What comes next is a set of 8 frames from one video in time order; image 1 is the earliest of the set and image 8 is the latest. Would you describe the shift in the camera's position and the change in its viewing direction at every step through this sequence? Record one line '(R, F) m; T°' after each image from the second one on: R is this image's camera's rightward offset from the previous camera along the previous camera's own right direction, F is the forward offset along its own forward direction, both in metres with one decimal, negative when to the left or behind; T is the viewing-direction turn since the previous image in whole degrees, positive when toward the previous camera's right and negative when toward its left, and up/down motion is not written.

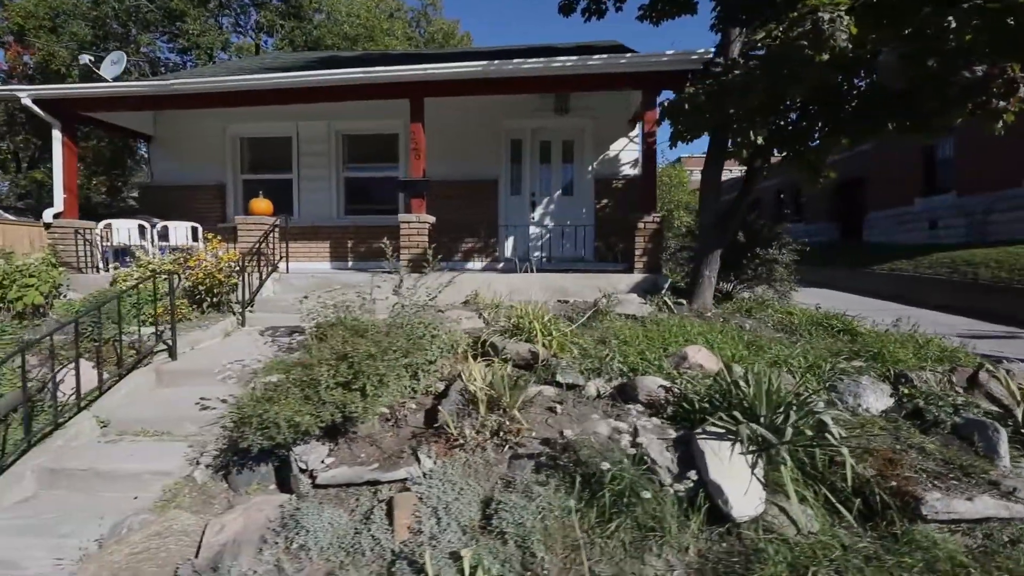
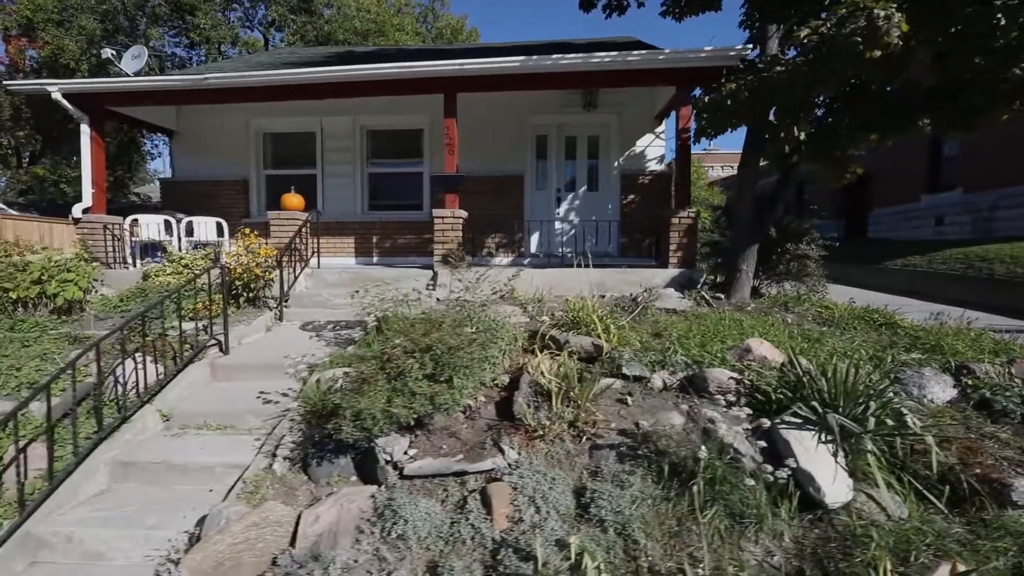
(-0.8, 0.0) m; 0°
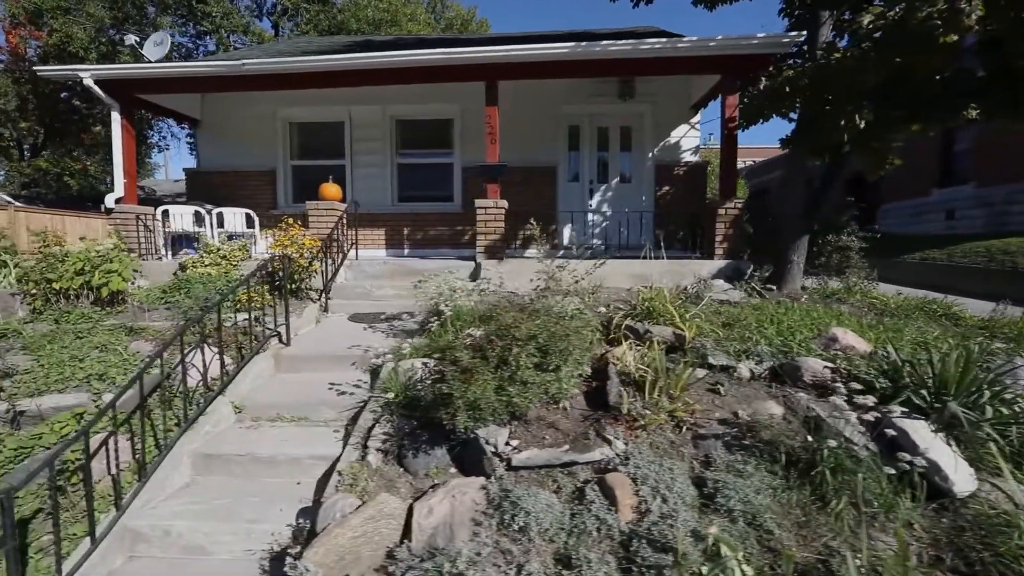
(-1.0, +0.1) m; 0°
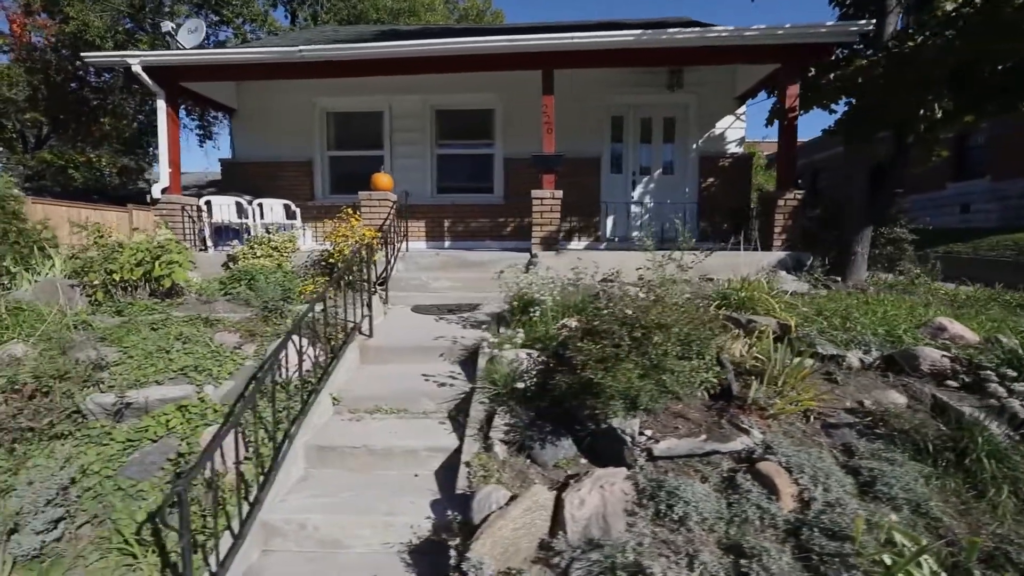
(-1.2, +0.1) m; +1°
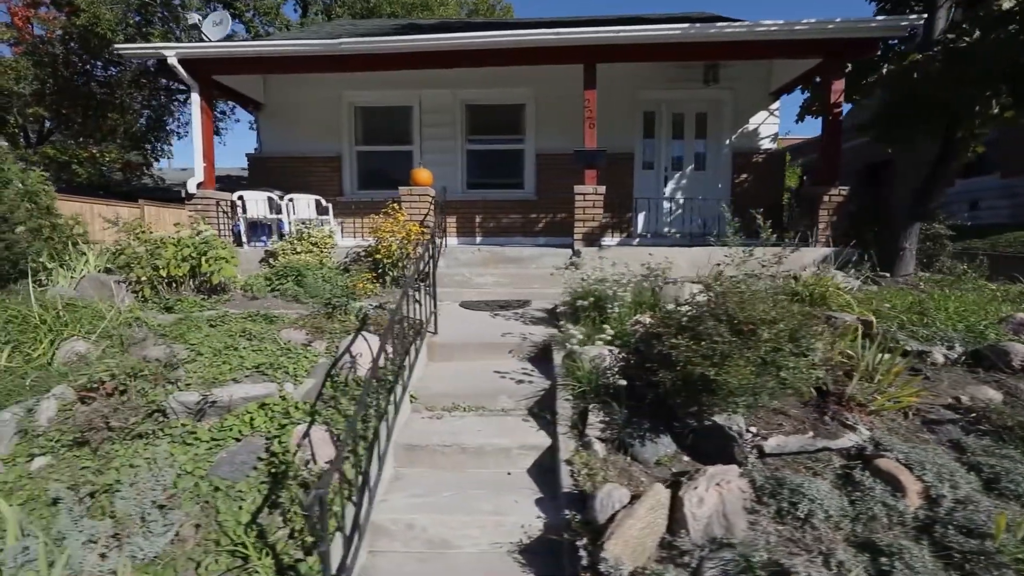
(-0.9, +0.1) m; +1°
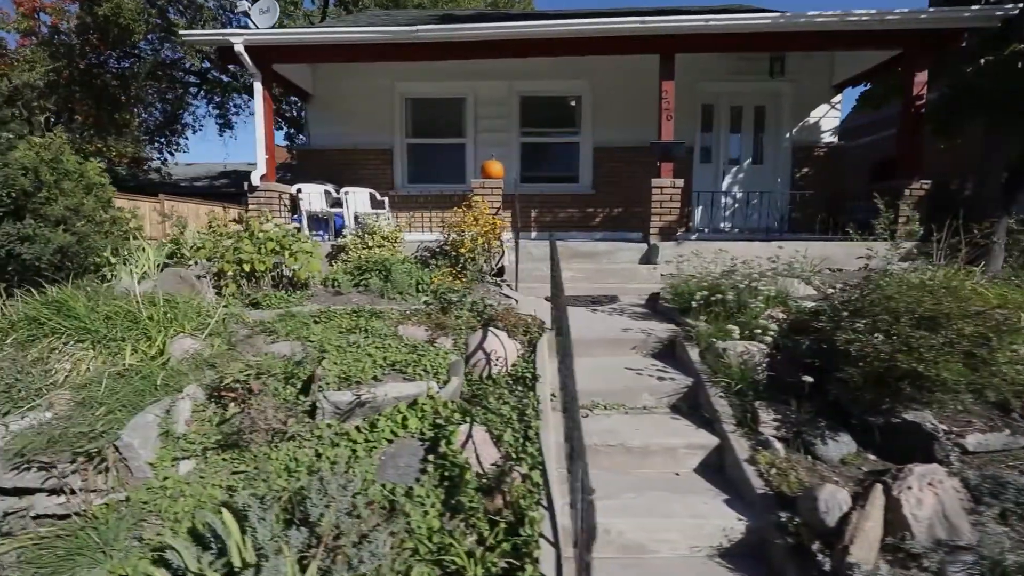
(-1.6, +0.2) m; +1°
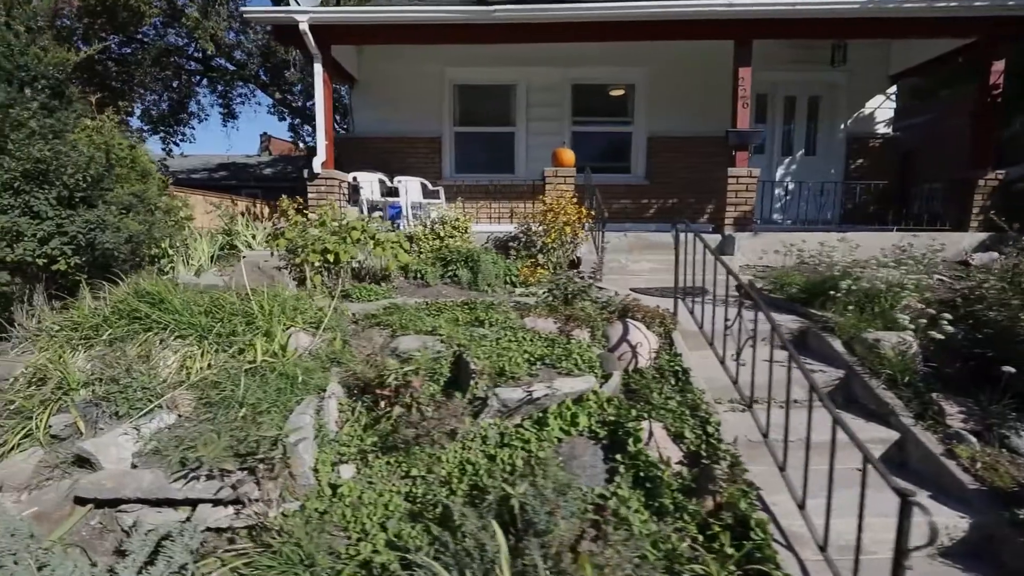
(-1.6, +0.3) m; +2°
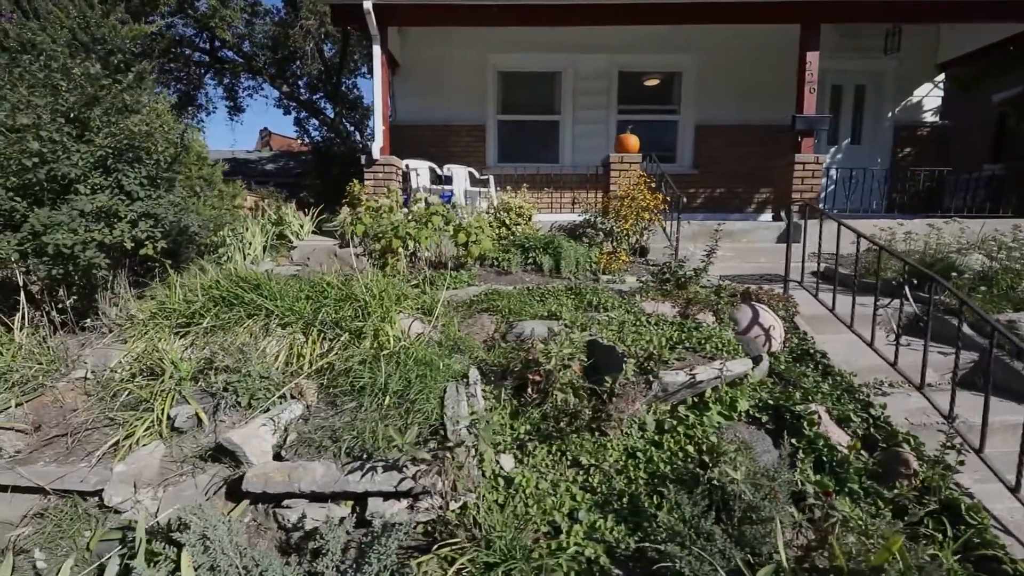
(-1.3, +0.2) m; +1°
